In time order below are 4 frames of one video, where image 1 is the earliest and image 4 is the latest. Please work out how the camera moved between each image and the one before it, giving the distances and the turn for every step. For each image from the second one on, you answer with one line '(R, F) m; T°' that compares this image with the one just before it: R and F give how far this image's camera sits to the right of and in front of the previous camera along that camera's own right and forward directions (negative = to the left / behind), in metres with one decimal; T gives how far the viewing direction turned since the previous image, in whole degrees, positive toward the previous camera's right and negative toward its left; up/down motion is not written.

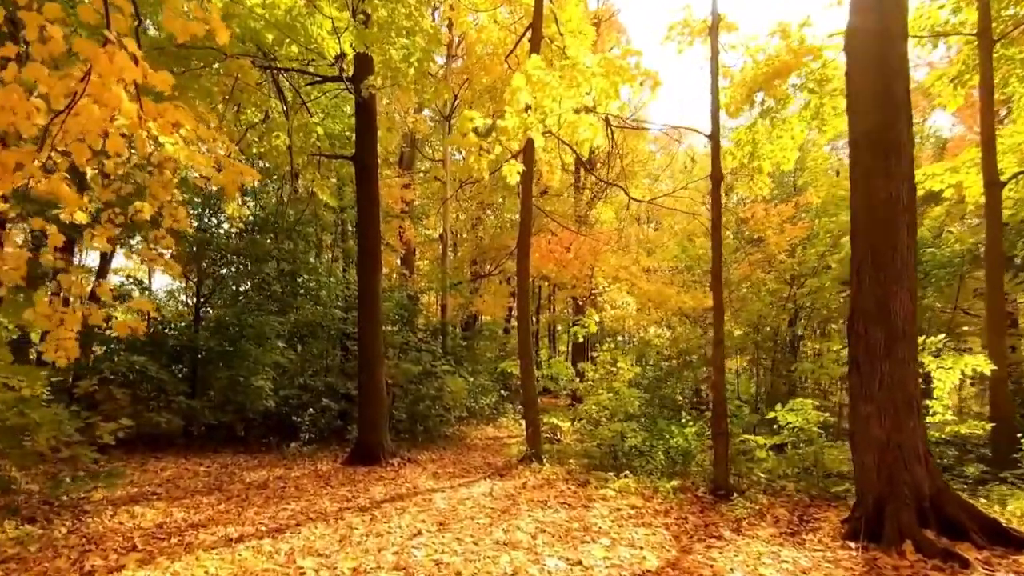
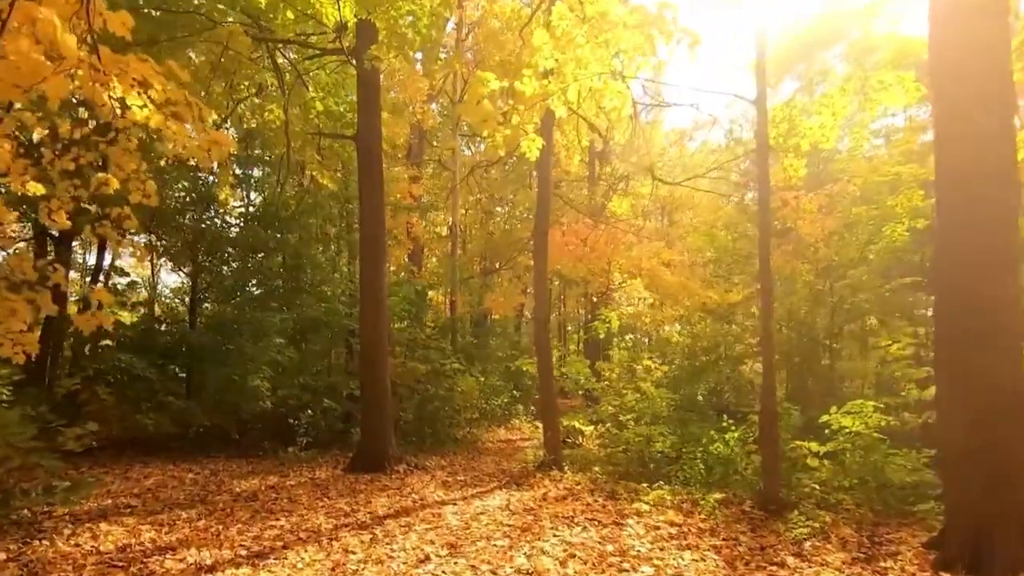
(-0.1, +0.9) m; -1°
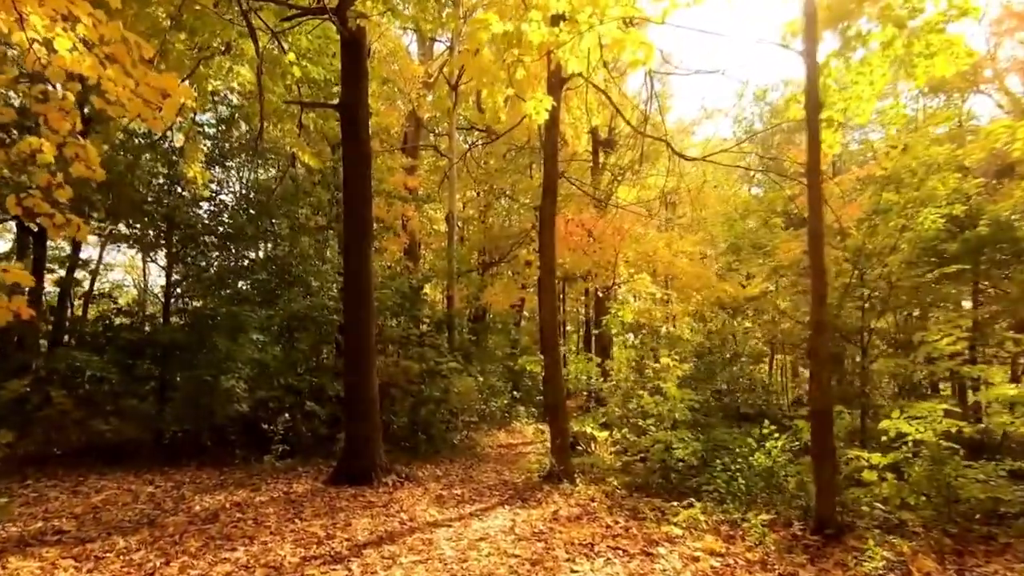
(-0.1, +1.0) m; 0°
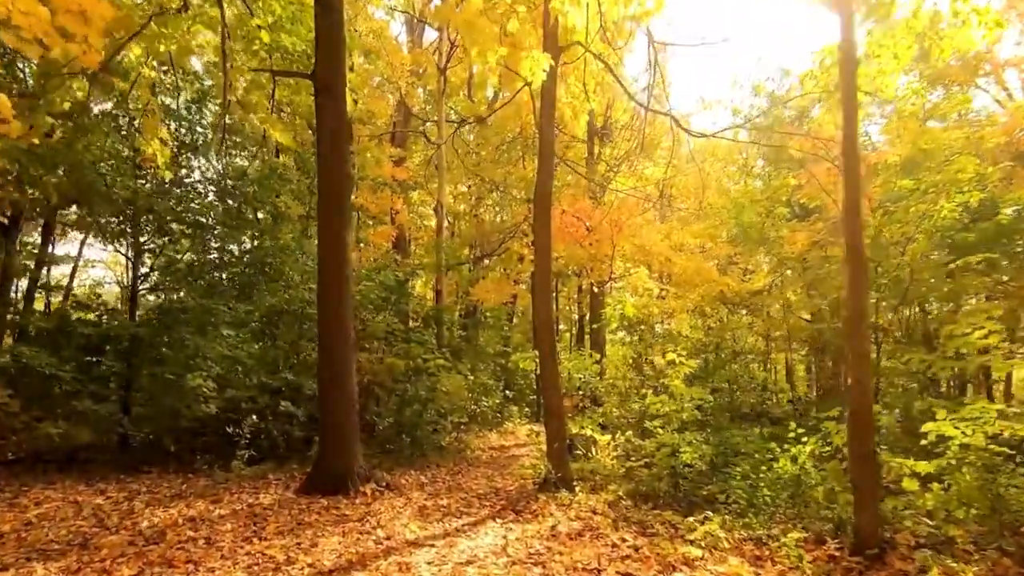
(0.0, +0.8) m; +1°
